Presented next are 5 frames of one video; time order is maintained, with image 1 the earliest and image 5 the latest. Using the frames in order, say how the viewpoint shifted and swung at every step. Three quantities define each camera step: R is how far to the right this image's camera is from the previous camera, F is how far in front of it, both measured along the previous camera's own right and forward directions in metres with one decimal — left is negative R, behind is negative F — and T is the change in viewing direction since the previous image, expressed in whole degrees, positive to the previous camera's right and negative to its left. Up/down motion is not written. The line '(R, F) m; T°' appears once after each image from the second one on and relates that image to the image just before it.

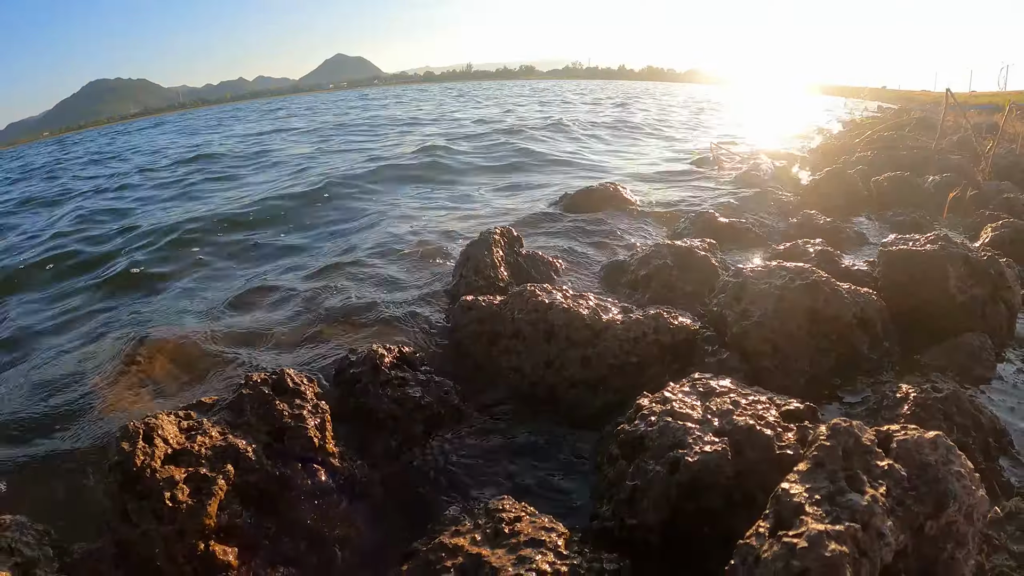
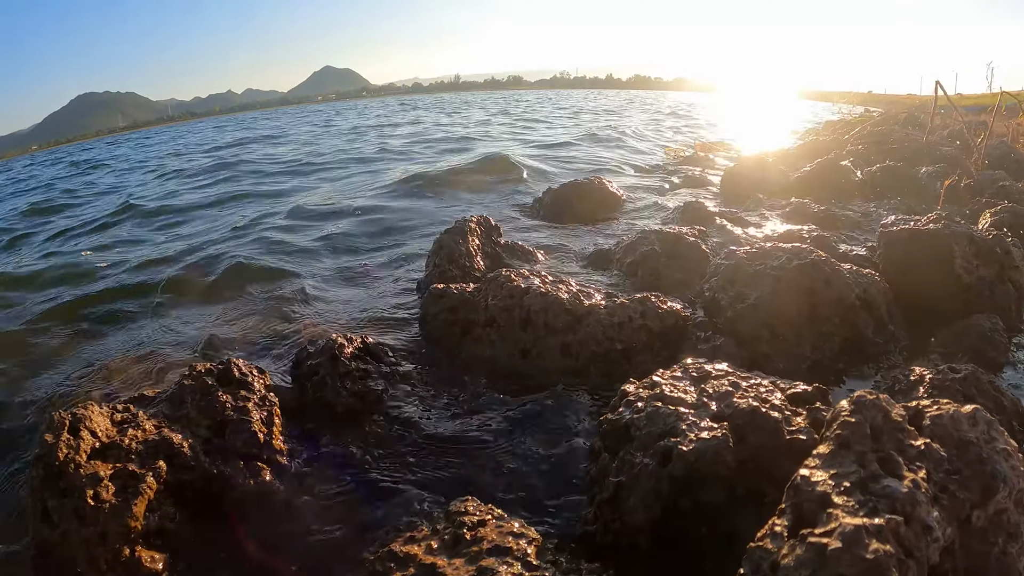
(+0.1, +0.5) m; +1°
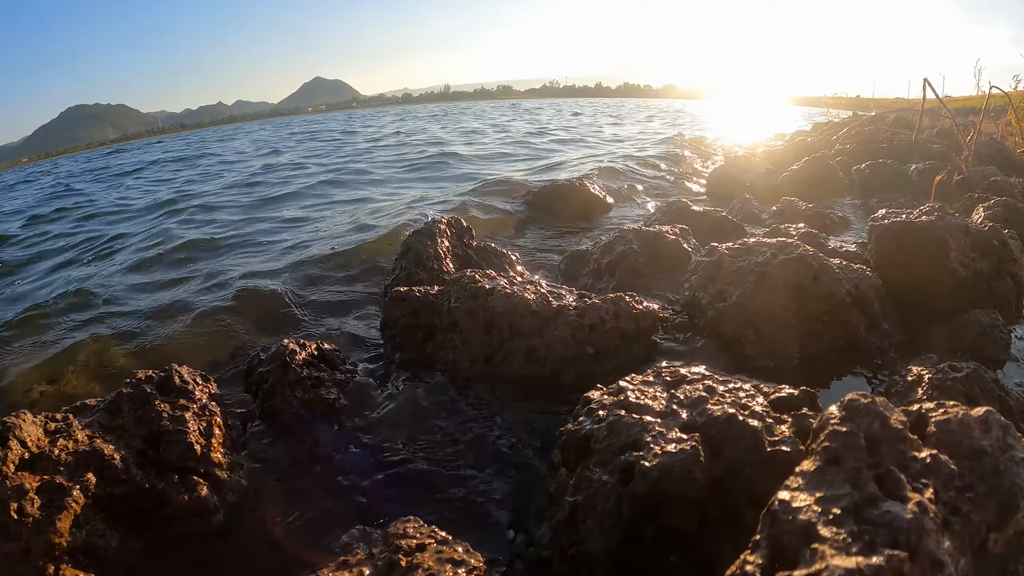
(+0.2, +0.4) m; +1°
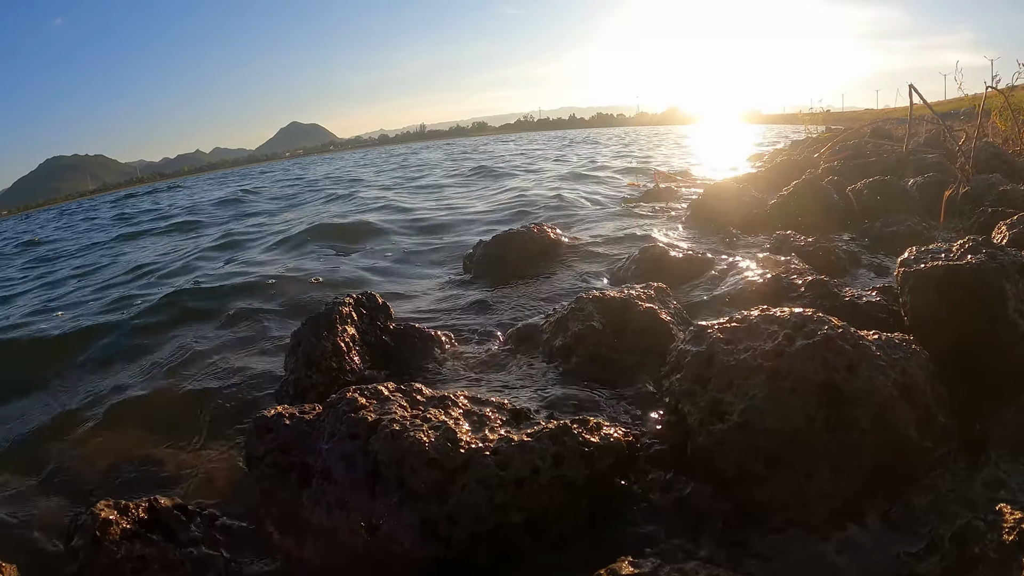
(+0.5, +1.4) m; +1°
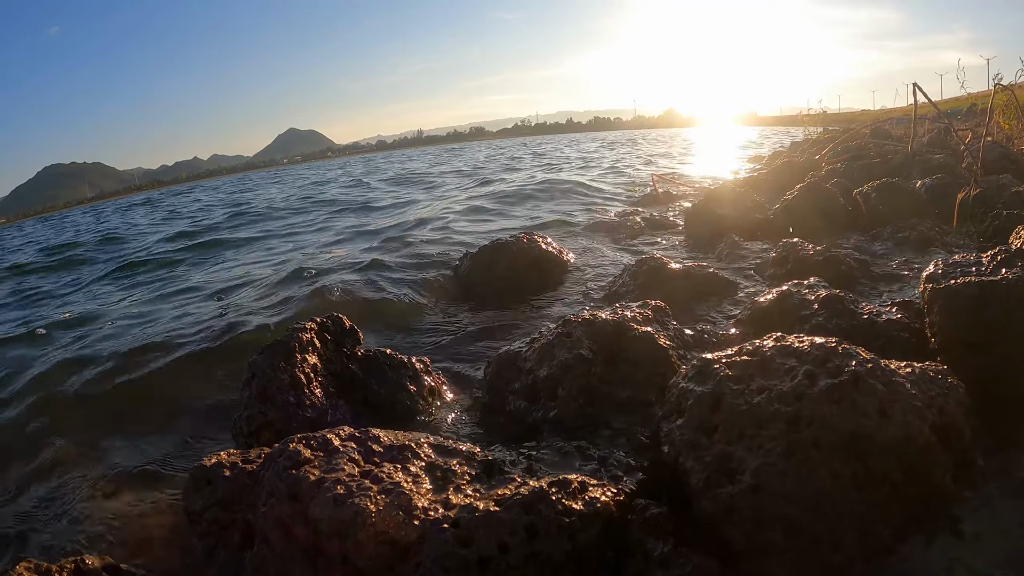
(+0.1, +0.5) m; 0°
